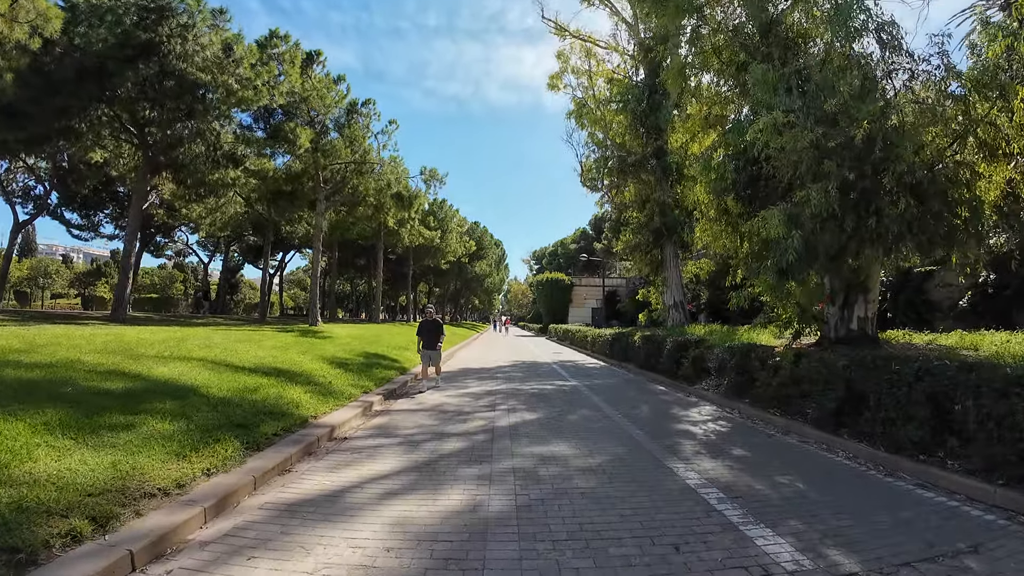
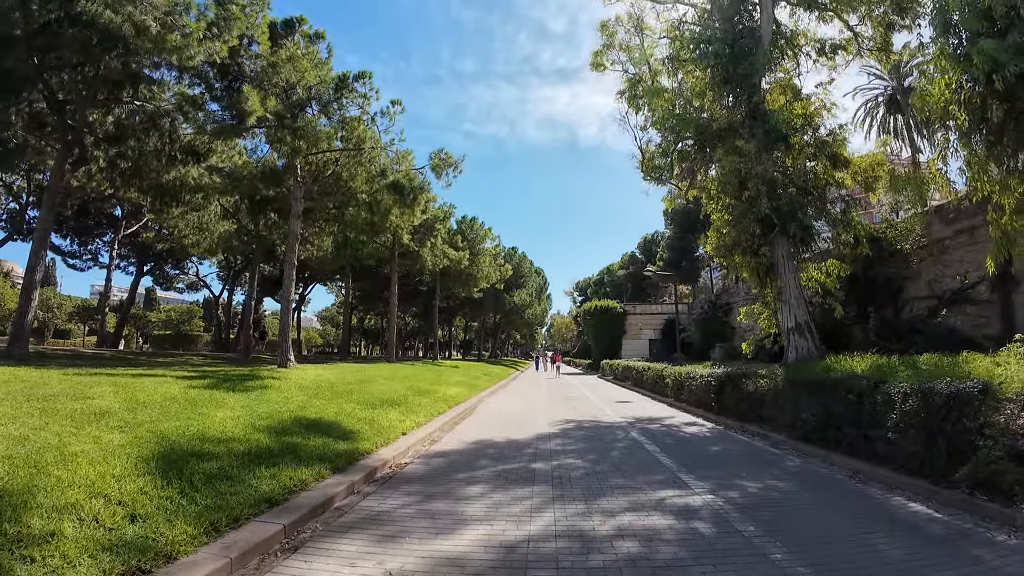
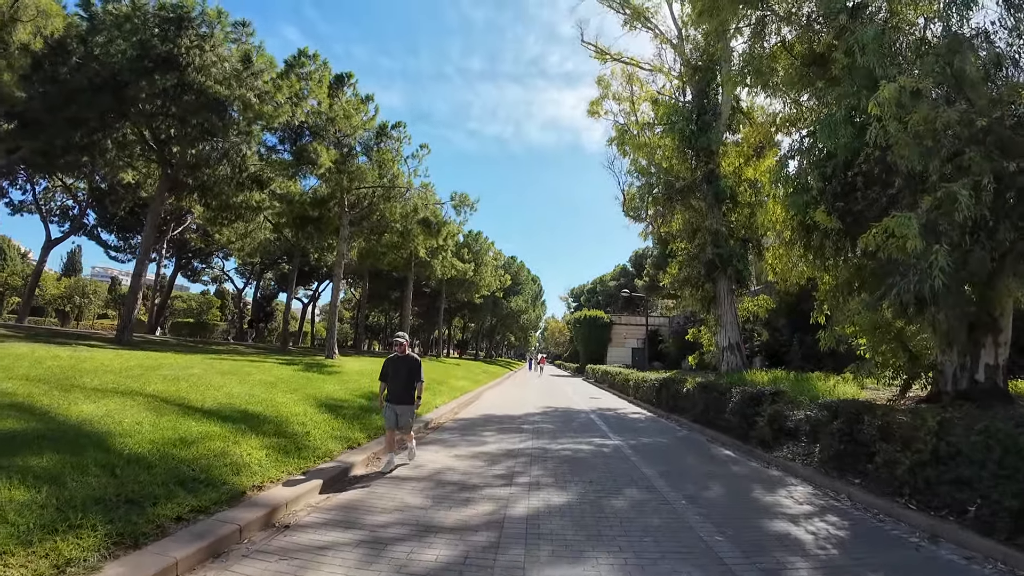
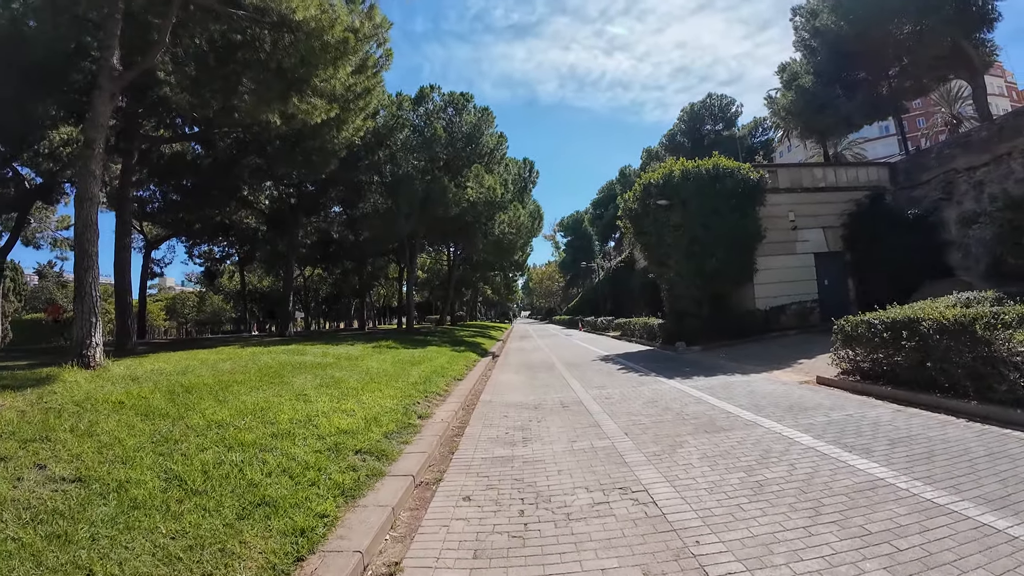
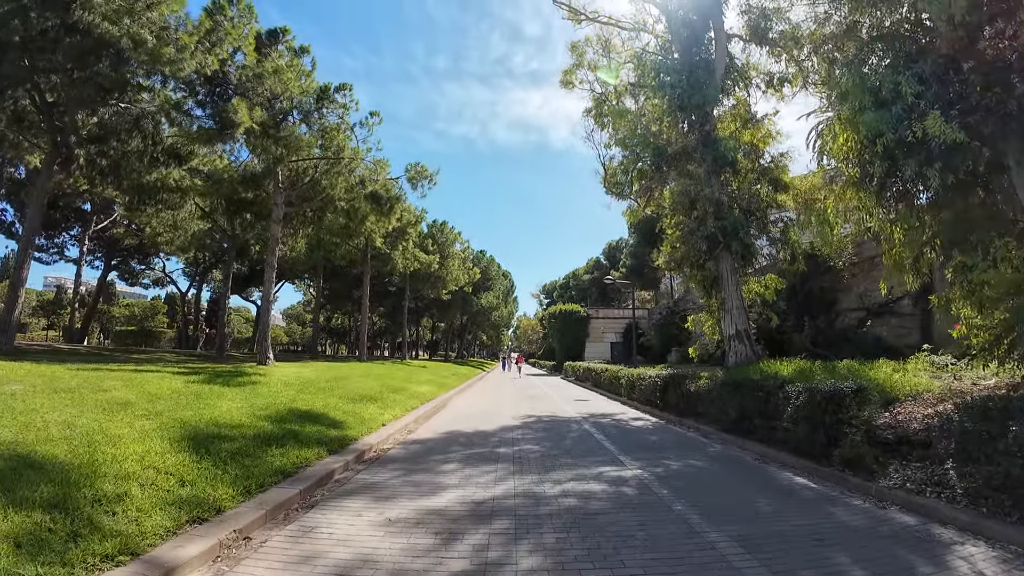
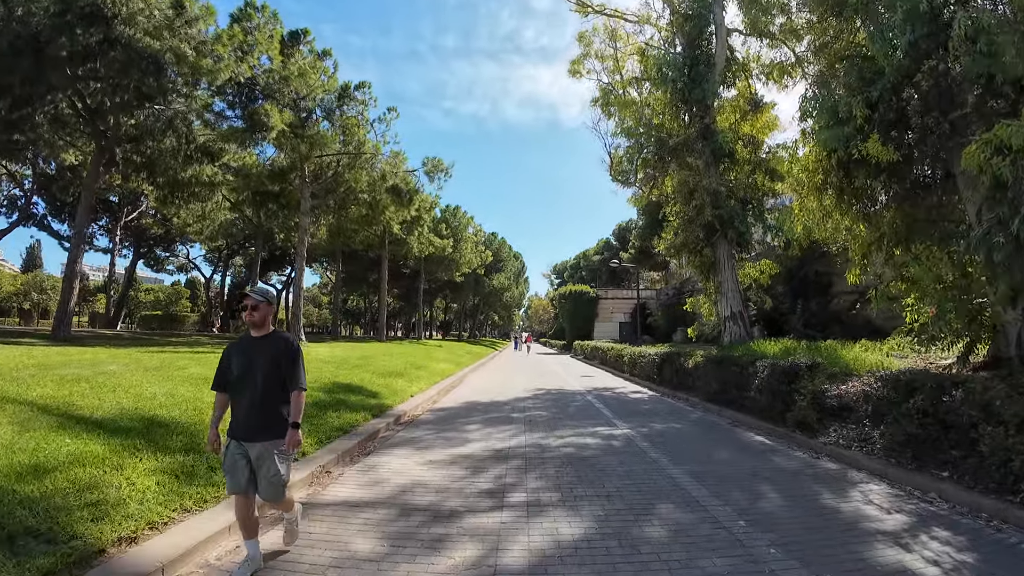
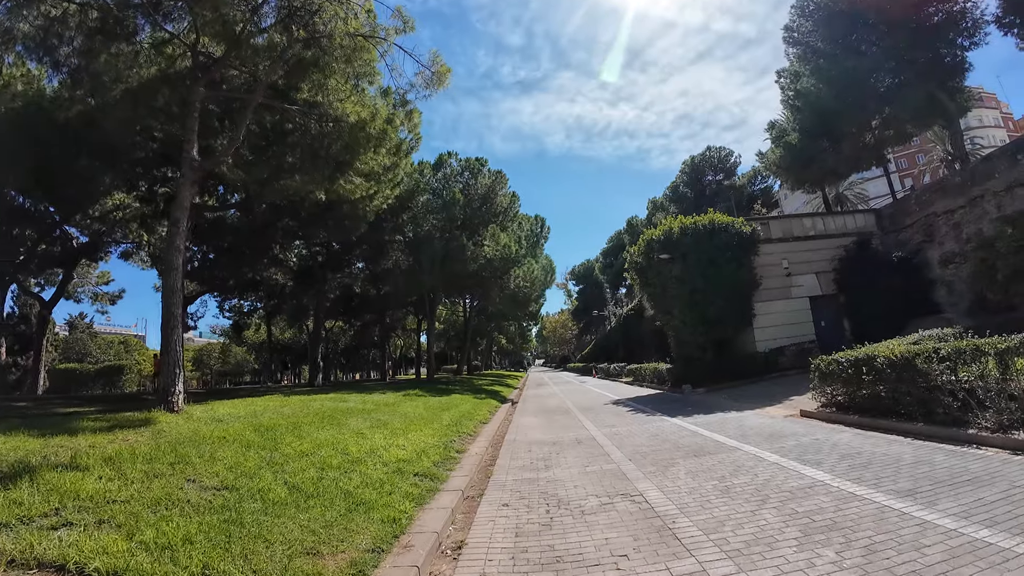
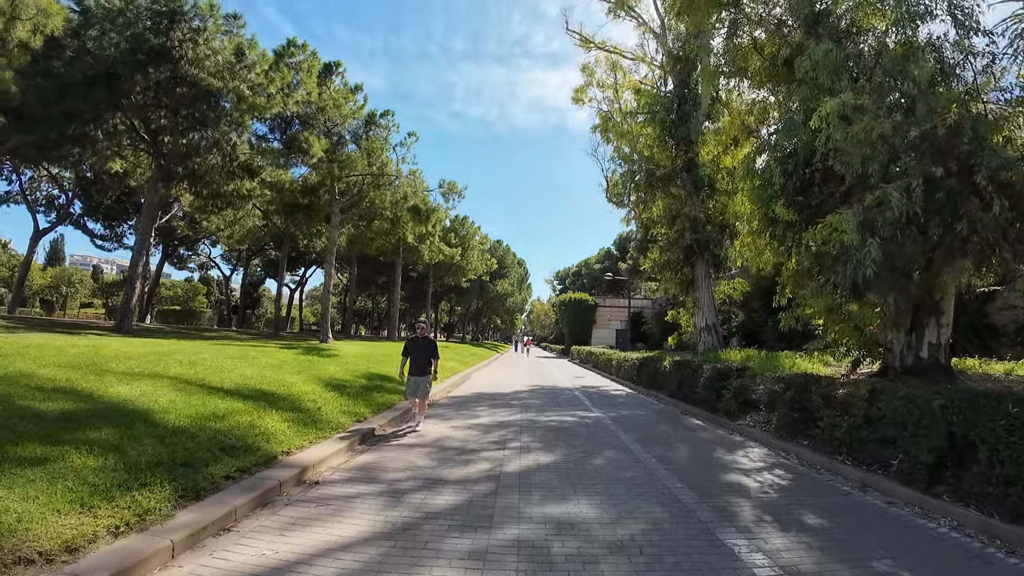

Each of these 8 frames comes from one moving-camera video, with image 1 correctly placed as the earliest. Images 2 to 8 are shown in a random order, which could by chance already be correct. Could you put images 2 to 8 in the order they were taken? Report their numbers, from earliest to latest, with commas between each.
8, 3, 6, 5, 2, 7, 4
